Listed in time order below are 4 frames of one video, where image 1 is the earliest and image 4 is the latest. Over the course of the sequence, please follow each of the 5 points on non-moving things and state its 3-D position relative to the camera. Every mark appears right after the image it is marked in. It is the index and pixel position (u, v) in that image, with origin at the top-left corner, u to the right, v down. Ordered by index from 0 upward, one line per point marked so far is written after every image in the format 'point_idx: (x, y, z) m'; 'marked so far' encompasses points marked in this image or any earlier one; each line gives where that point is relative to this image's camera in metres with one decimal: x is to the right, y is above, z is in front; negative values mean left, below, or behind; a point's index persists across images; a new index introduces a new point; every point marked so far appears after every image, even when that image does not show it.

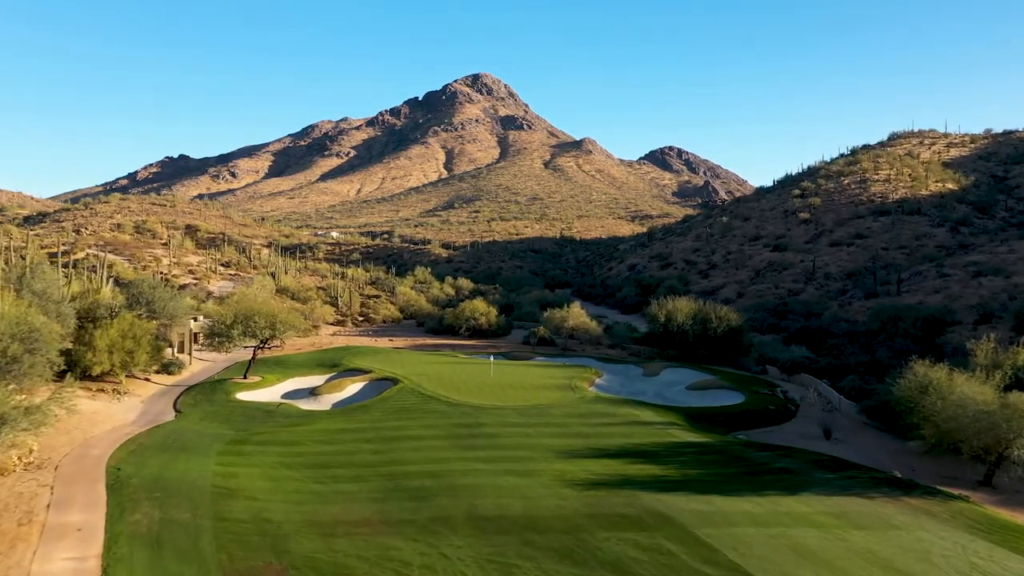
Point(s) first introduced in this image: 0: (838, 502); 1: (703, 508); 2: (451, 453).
0: (+7.3, -4.8, +15.9) m
1: (+4.2, -4.8, +15.5) m
2: (-1.7, -4.6, +19.6) m
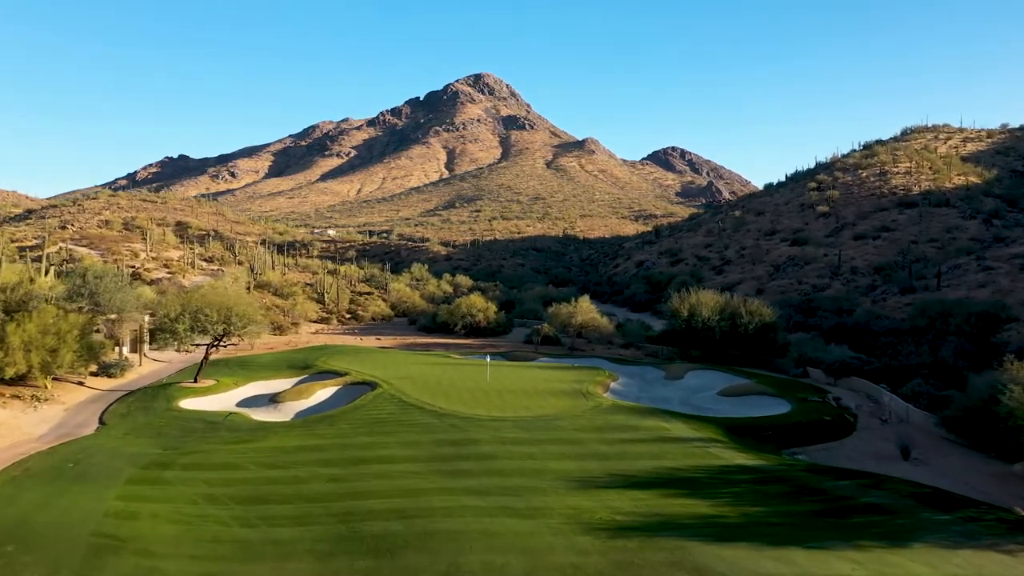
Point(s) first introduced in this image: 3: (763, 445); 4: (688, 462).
0: (+7.3, -4.3, +11.2) m
1: (+4.1, -4.3, +10.9) m
2: (-1.7, -4.1, +15.0) m
3: (+6.8, -4.2, +19.1) m
4: (+4.1, -4.0, +16.4) m
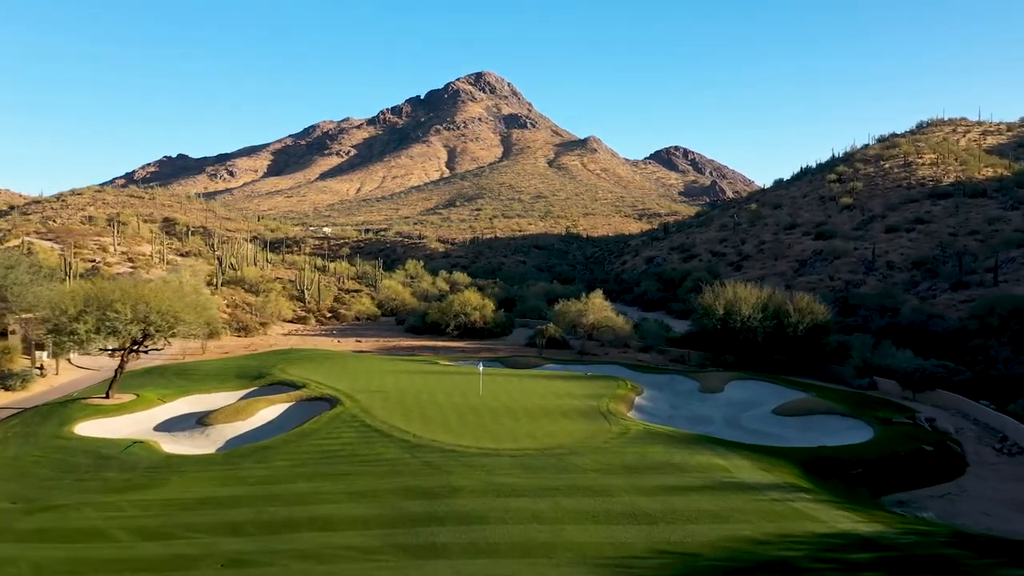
0: (+7.2, -4.0, +5.9) m
1: (+4.1, -4.0, +5.5) m
2: (-1.8, -3.8, +9.6) m
3: (+6.7, -3.9, +13.7) m
4: (+4.0, -3.7, +11.0) m
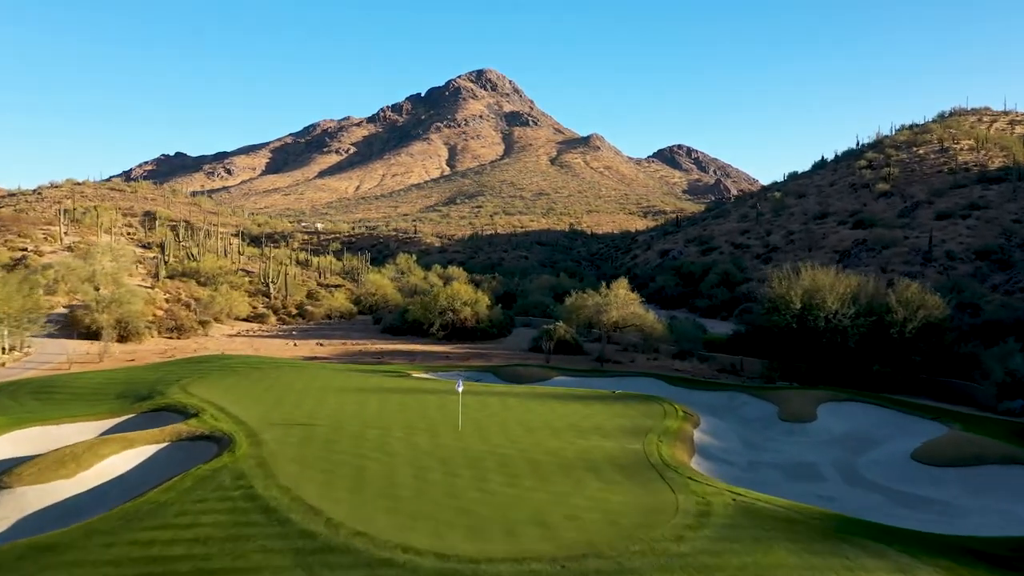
0: (+7.1, -3.6, -1.2) m
1: (+4.0, -3.6, -1.6) m
2: (-1.9, -3.4, +2.6) m
3: (+6.6, -3.5, +6.7) m
4: (+3.9, -3.3, +4.0) m
